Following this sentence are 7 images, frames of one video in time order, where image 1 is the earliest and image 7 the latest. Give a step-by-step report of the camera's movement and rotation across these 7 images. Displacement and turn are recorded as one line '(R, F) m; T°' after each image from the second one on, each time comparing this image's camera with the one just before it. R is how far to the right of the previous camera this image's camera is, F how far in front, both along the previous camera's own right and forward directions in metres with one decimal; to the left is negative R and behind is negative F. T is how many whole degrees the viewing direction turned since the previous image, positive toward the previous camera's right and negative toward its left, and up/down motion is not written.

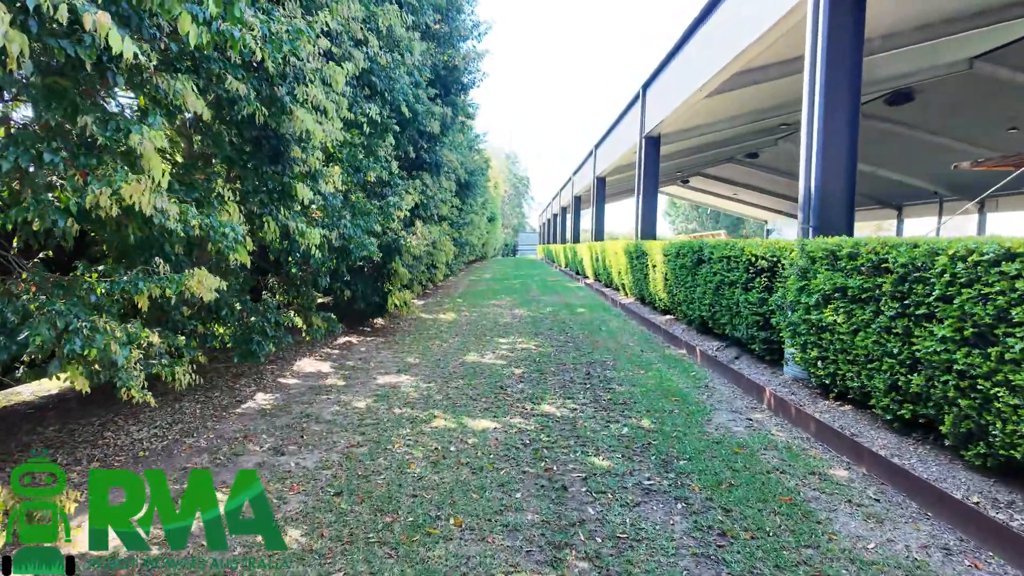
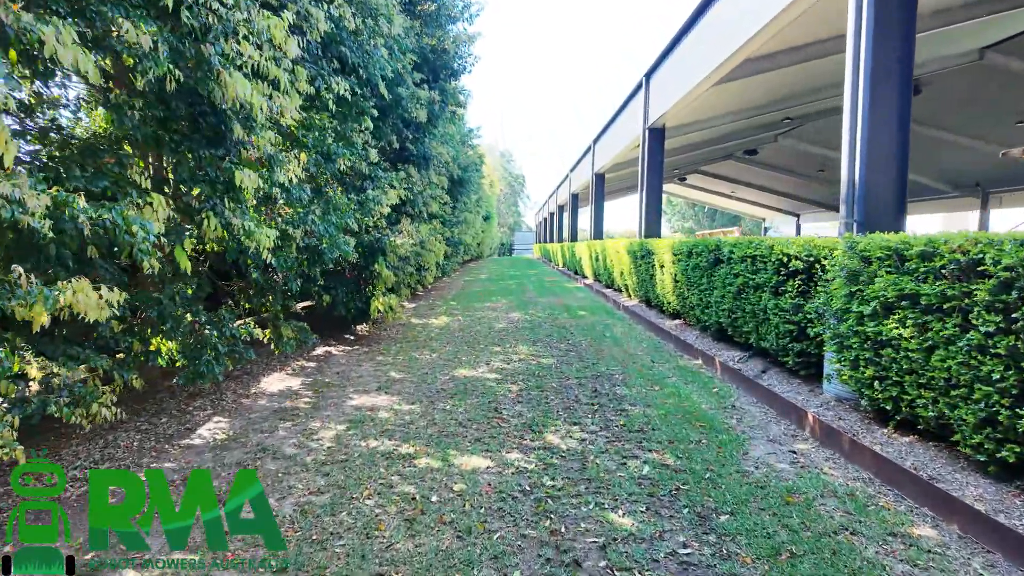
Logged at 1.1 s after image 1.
(0.0, +0.6) m; 0°
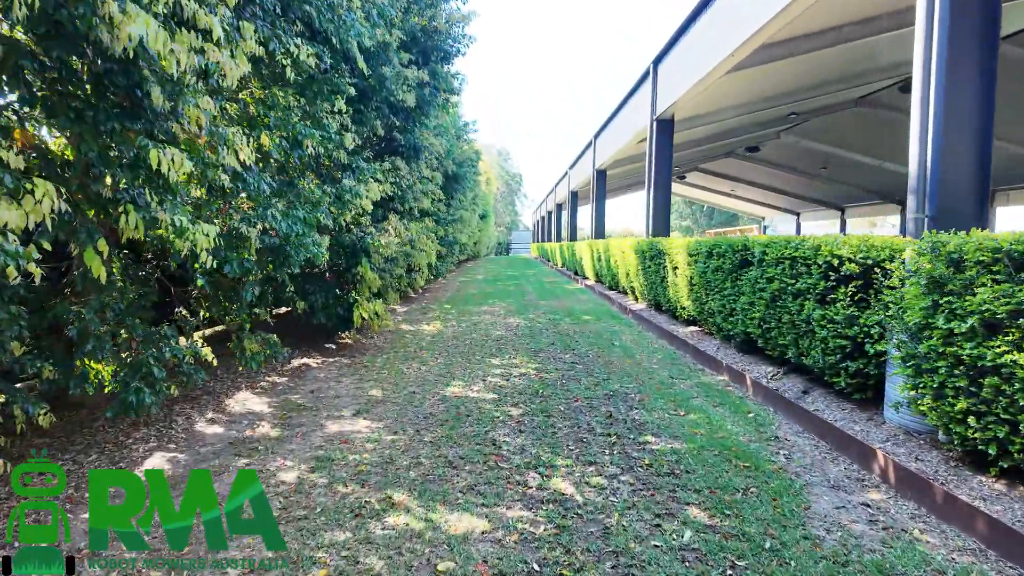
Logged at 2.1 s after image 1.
(0.0, +0.6) m; 0°
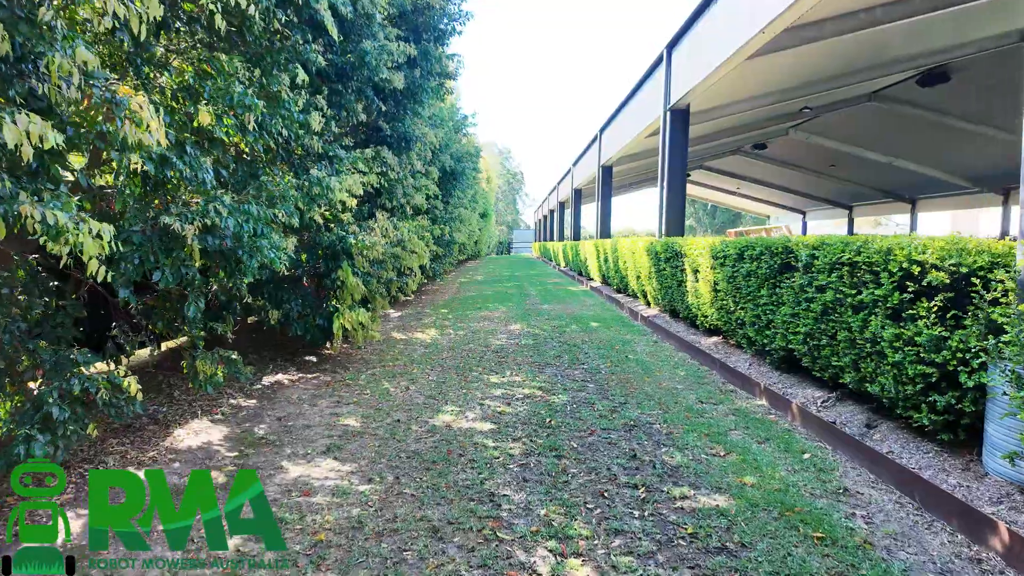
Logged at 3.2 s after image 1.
(0.0, +0.6) m; 0°
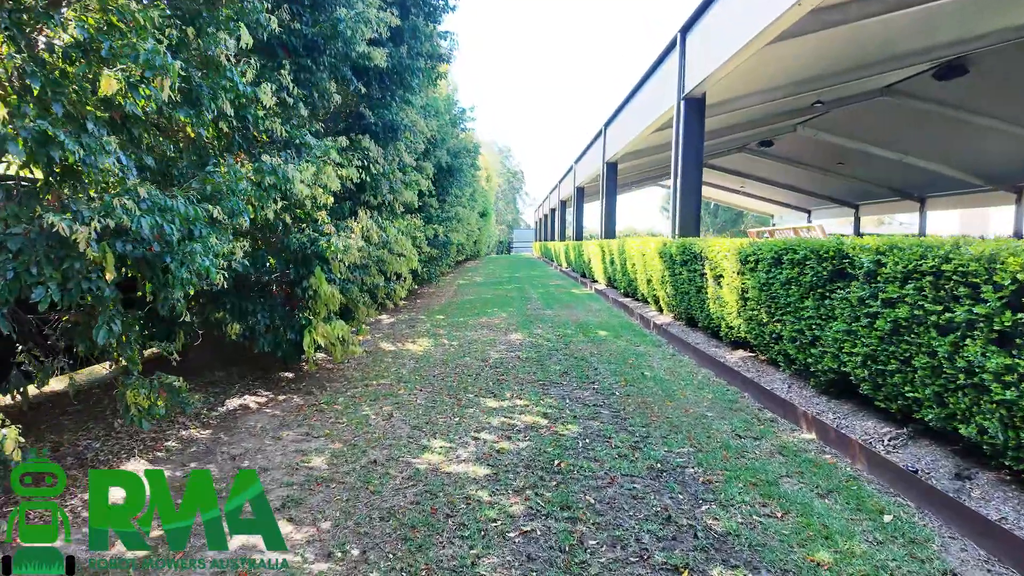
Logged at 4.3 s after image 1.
(0.0, +0.6) m; 0°
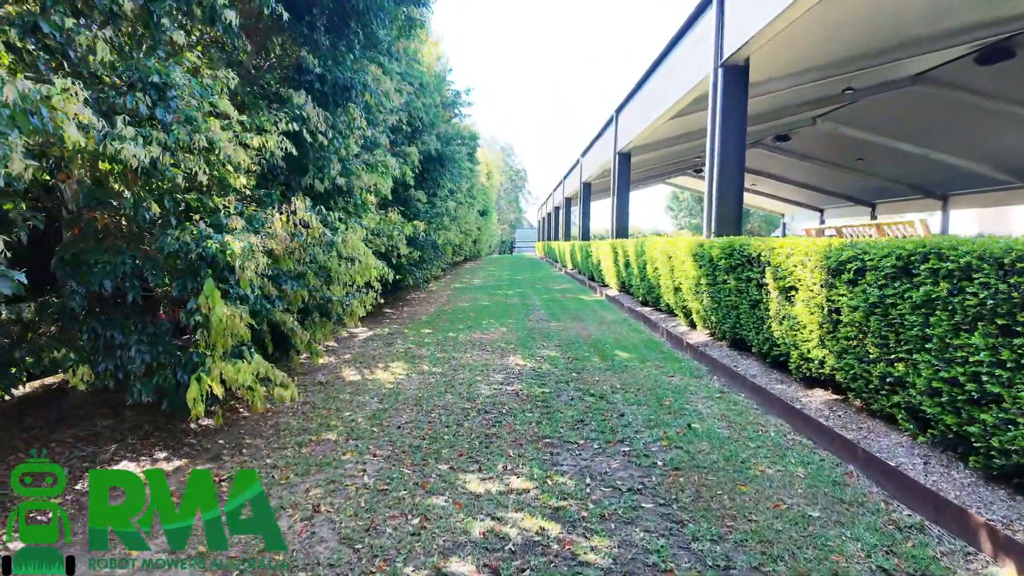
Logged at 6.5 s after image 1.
(0.0, +1.3) m; 0°
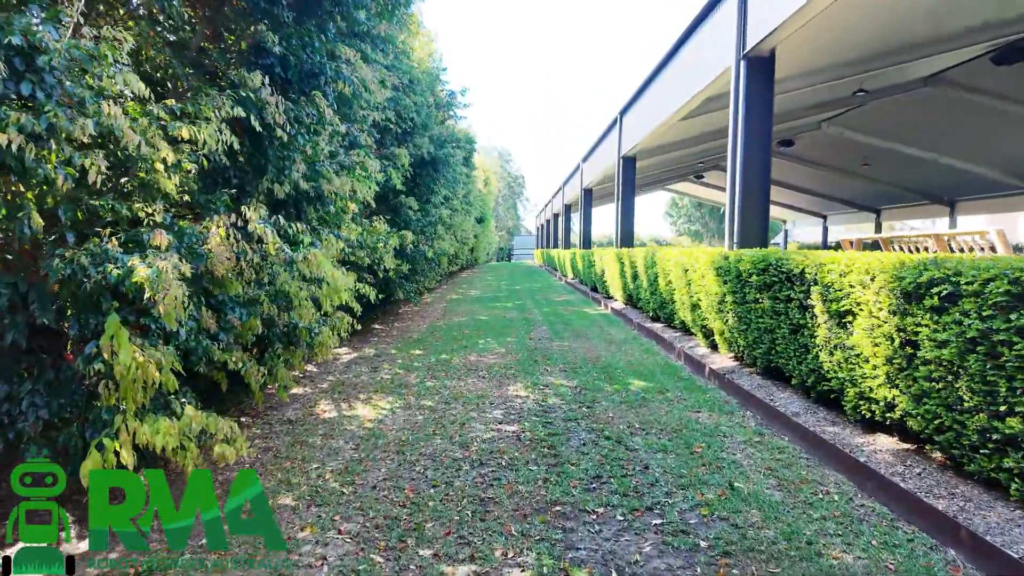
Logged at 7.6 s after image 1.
(0.0, +0.6) m; 0°
